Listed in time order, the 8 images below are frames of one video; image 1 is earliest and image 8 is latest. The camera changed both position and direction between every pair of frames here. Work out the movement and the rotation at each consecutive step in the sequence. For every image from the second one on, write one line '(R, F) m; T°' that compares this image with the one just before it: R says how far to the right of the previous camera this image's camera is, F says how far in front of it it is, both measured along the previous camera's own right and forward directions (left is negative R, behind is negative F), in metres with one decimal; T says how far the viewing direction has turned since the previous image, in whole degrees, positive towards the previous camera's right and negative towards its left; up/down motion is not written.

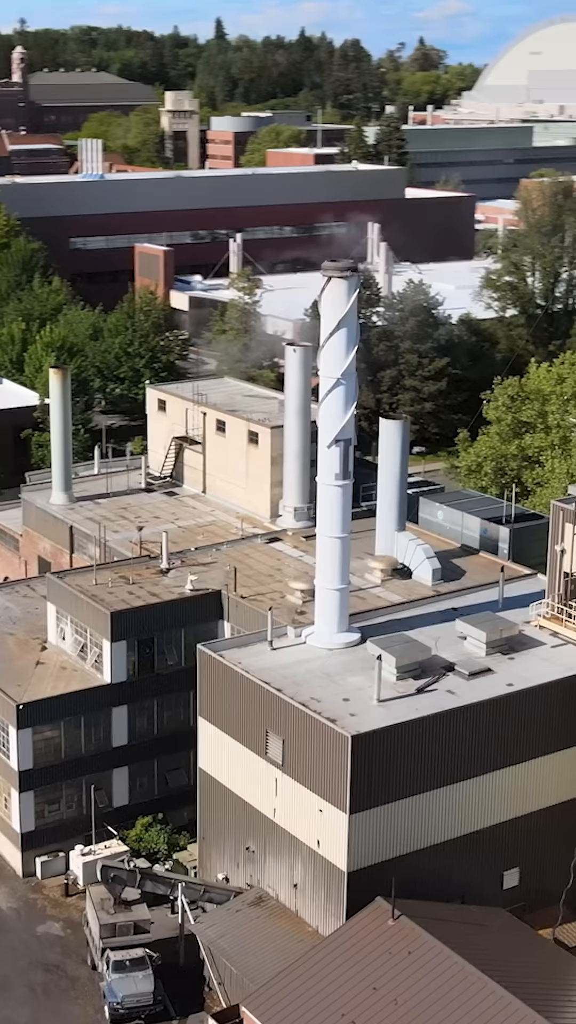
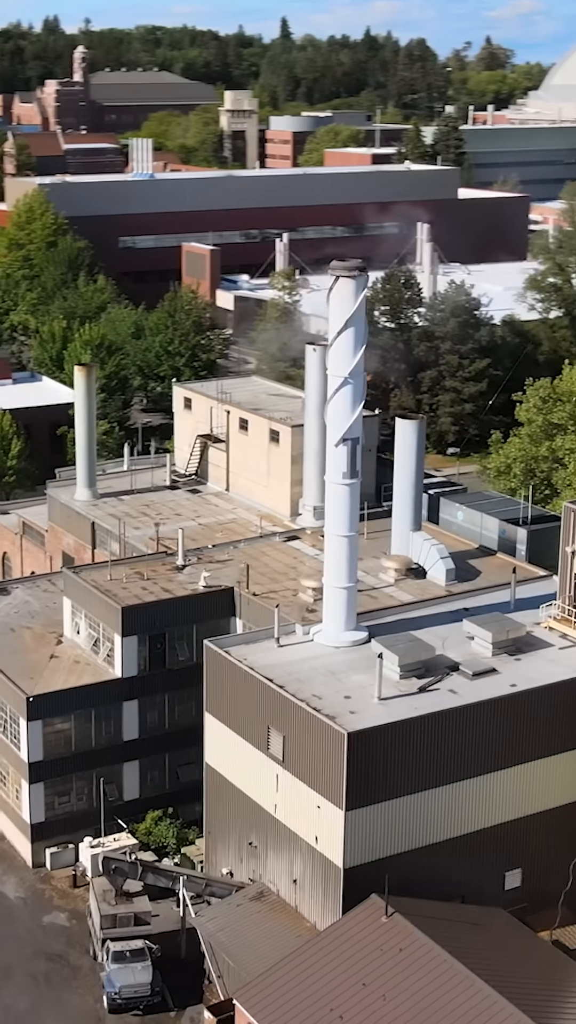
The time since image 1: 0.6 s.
(+0.9, -0.1) m; -2°
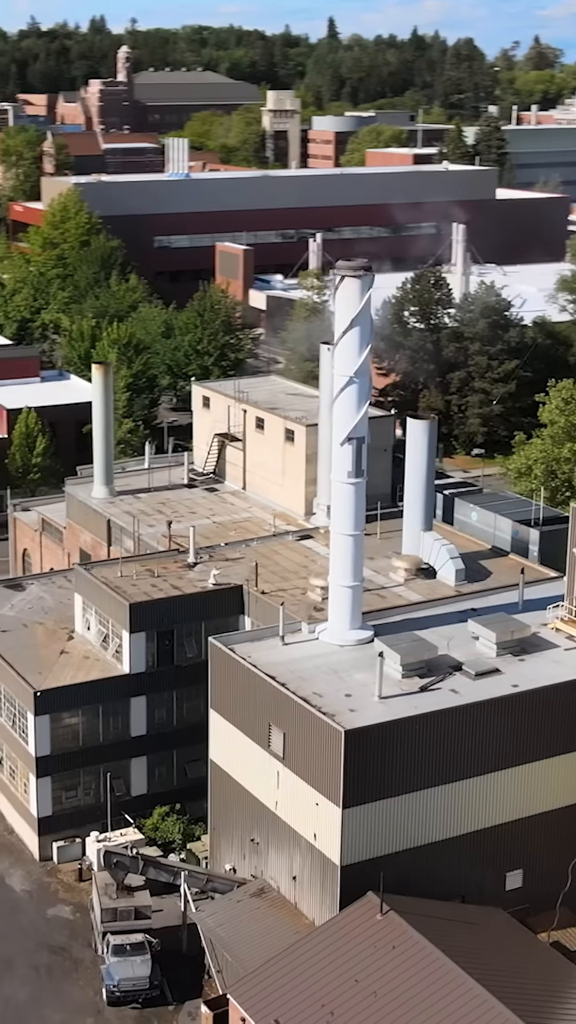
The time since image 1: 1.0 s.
(+0.7, -0.1) m; -1°
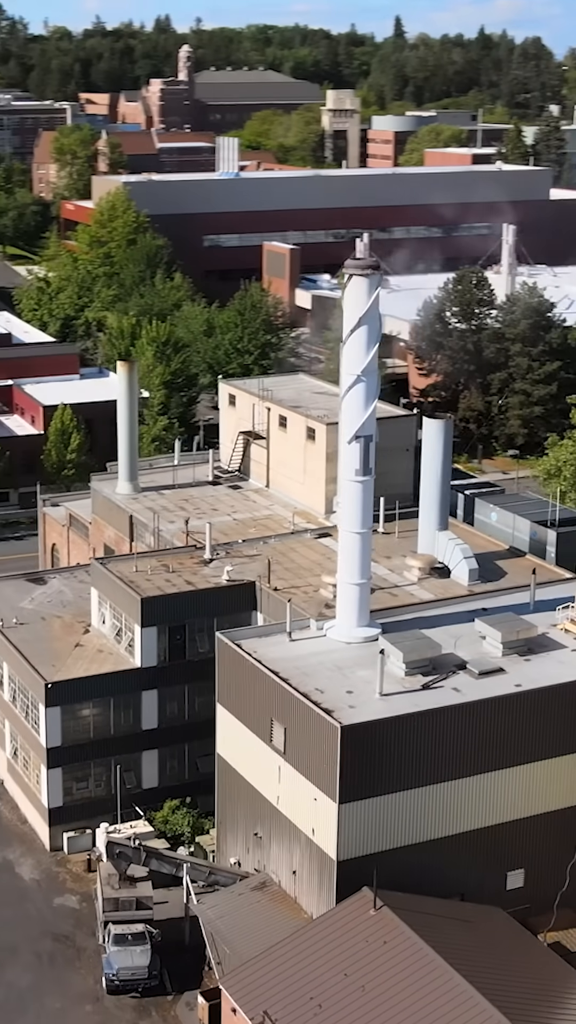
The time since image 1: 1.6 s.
(+0.9, -0.2) m; -2°
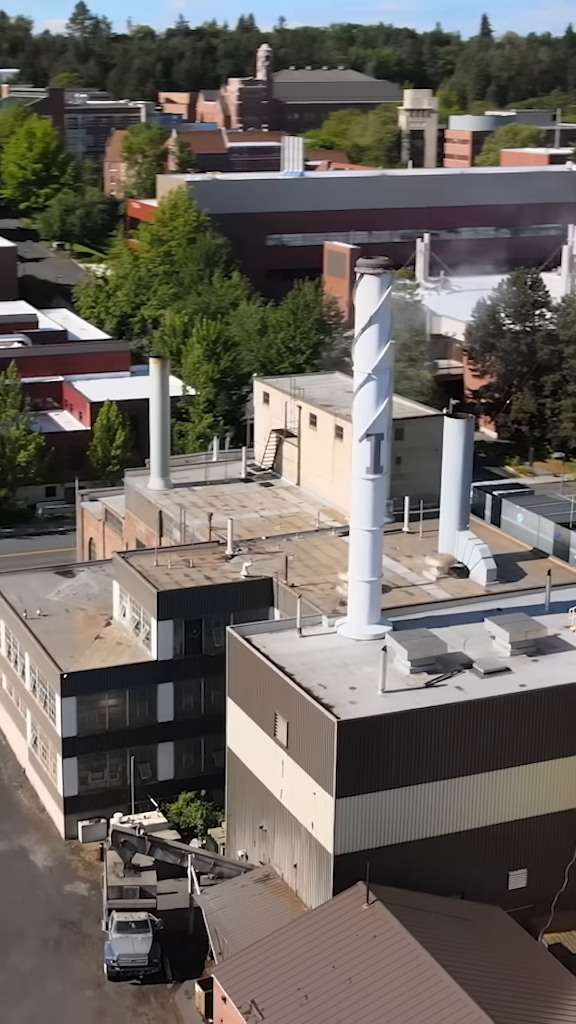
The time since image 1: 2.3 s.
(+1.2, -0.2) m; -3°
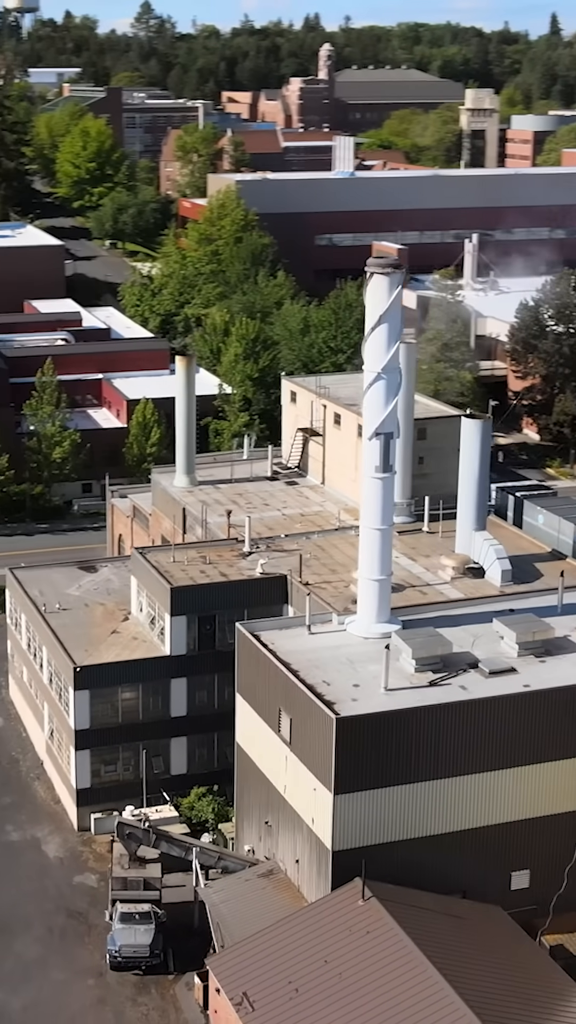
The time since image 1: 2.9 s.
(+0.9, -0.2) m; -2°
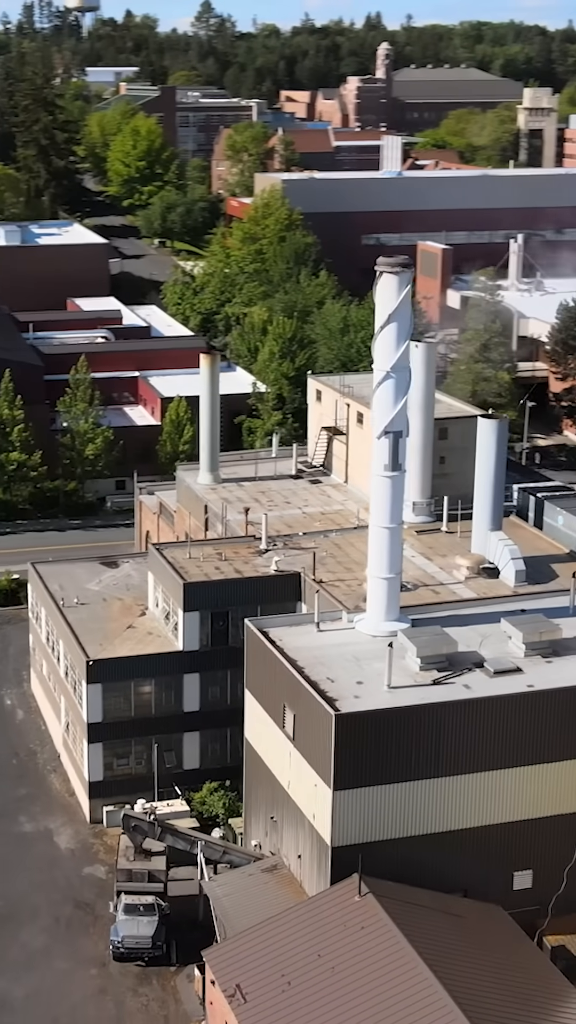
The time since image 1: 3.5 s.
(+0.9, -0.2) m; -2°
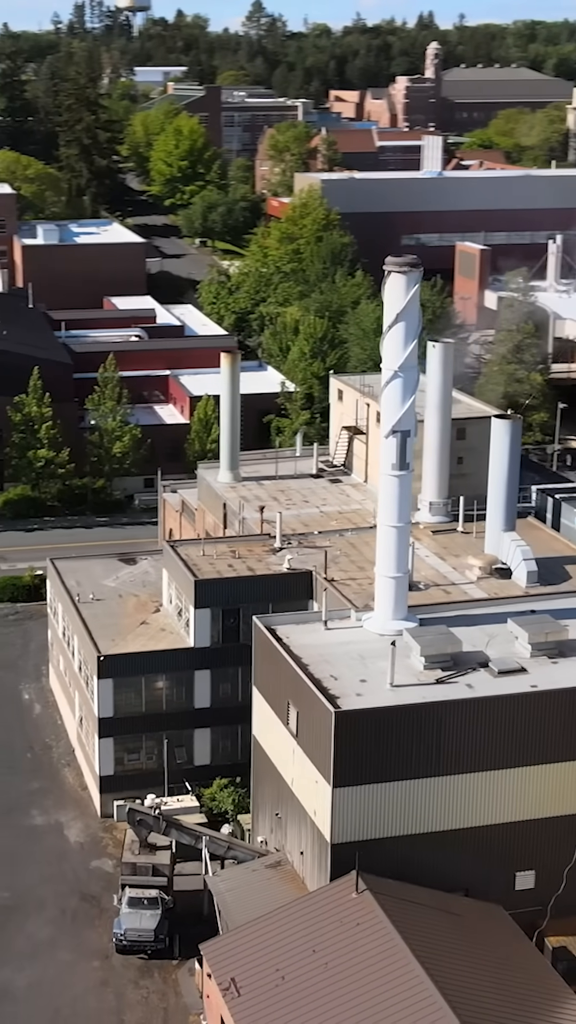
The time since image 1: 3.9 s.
(+0.7, -0.1) m; -2°
